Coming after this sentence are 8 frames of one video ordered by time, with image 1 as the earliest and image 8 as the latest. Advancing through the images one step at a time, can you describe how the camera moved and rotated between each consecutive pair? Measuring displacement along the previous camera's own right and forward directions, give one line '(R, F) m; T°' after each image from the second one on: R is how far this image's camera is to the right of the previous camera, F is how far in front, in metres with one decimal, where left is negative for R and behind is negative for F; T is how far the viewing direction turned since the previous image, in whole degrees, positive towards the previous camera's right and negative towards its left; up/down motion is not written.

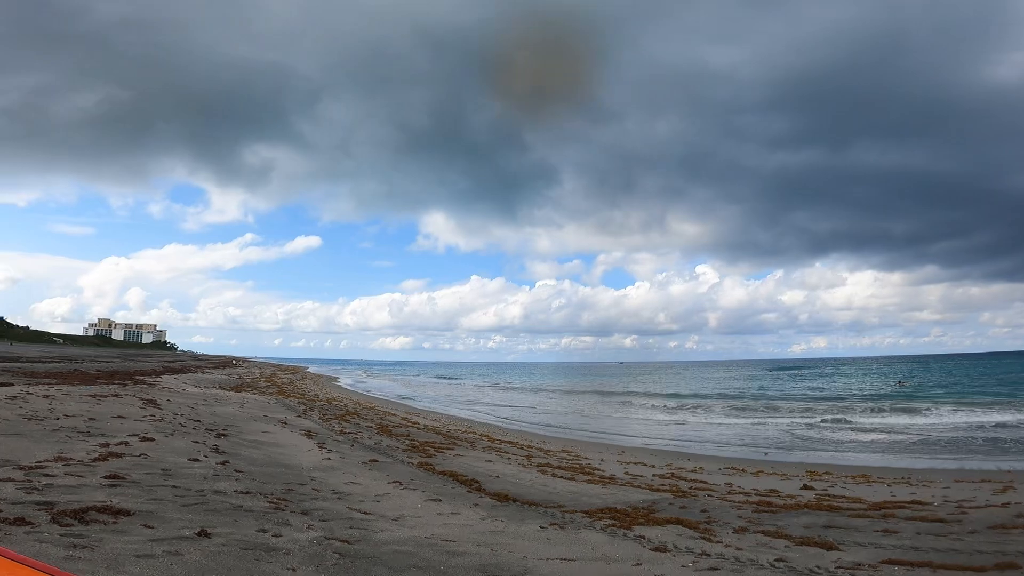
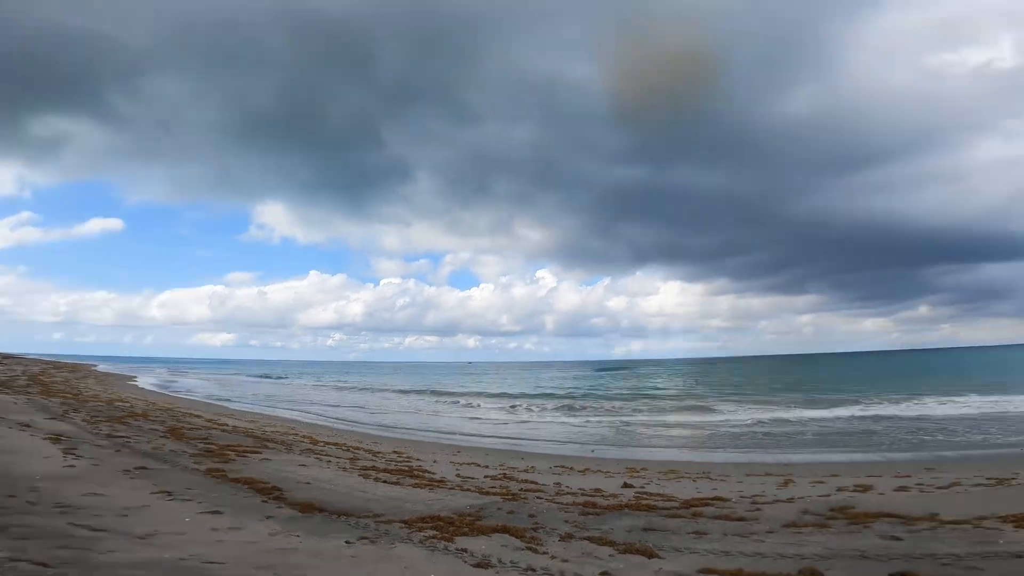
(+0.3, +1.0) m; +18°
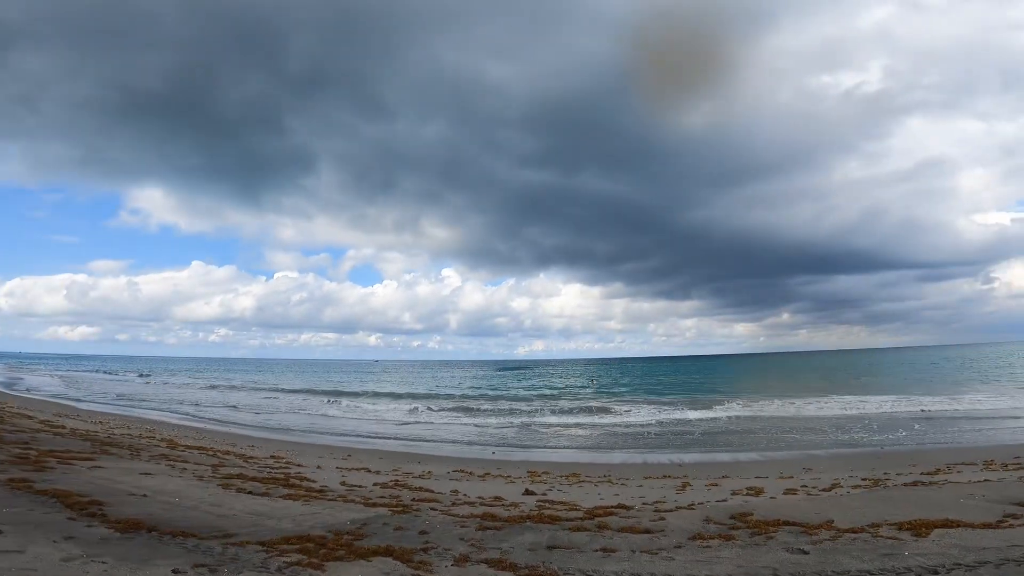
(+0.2, +1.1) m; +11°
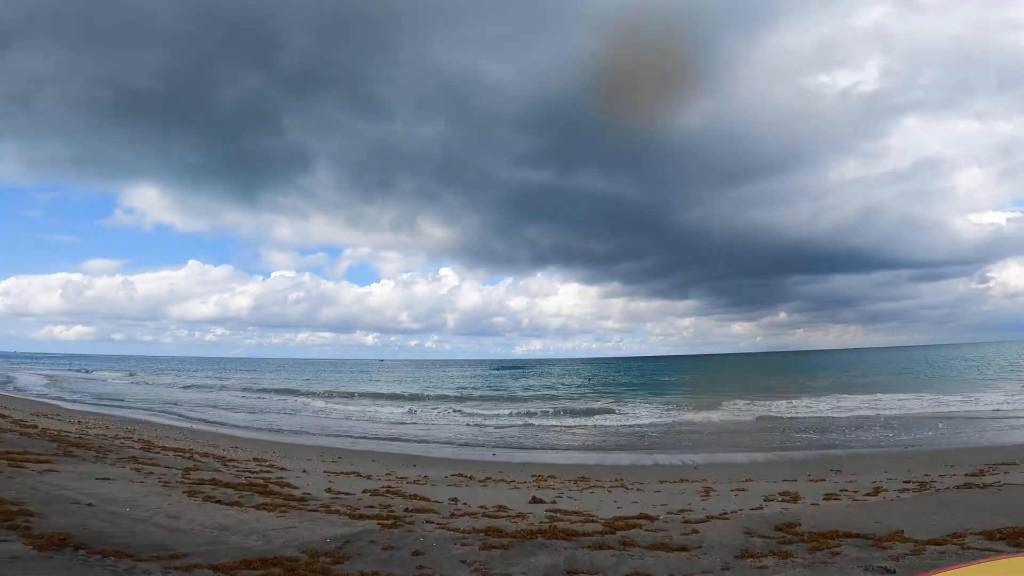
(-0.2, +1.4) m; 0°
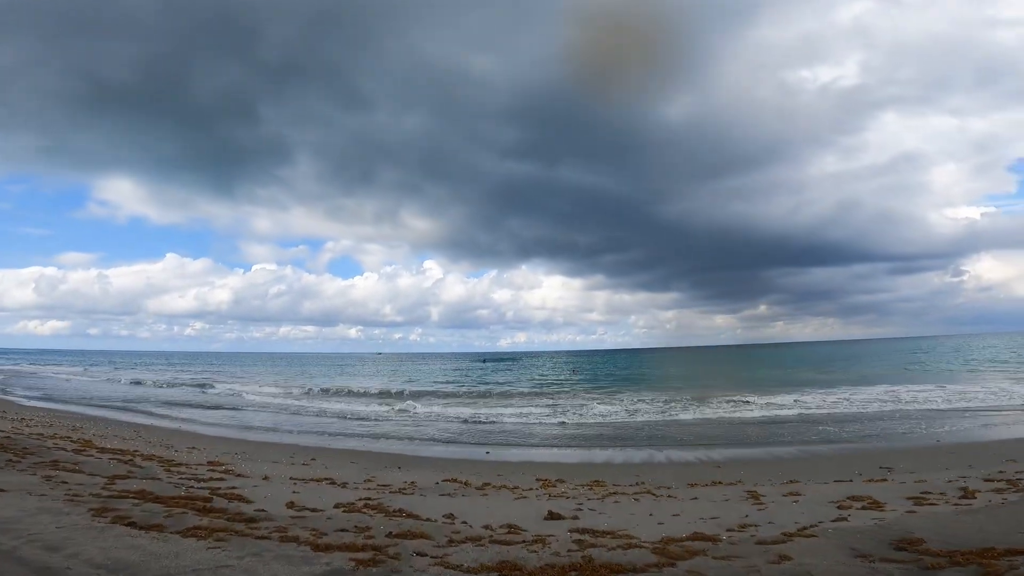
(-0.5, +2.3) m; +2°
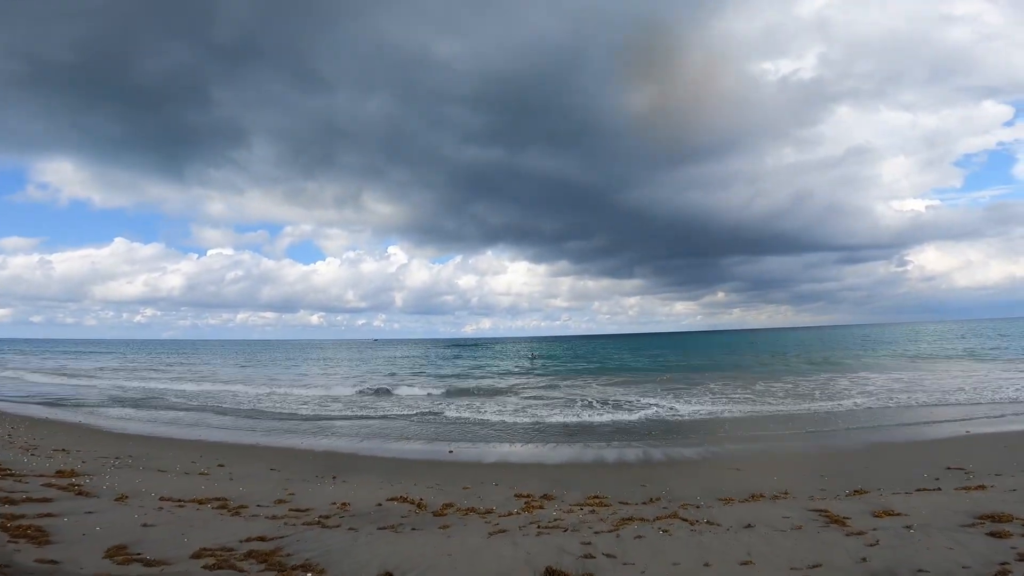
(-0.2, +3.6) m; +4°
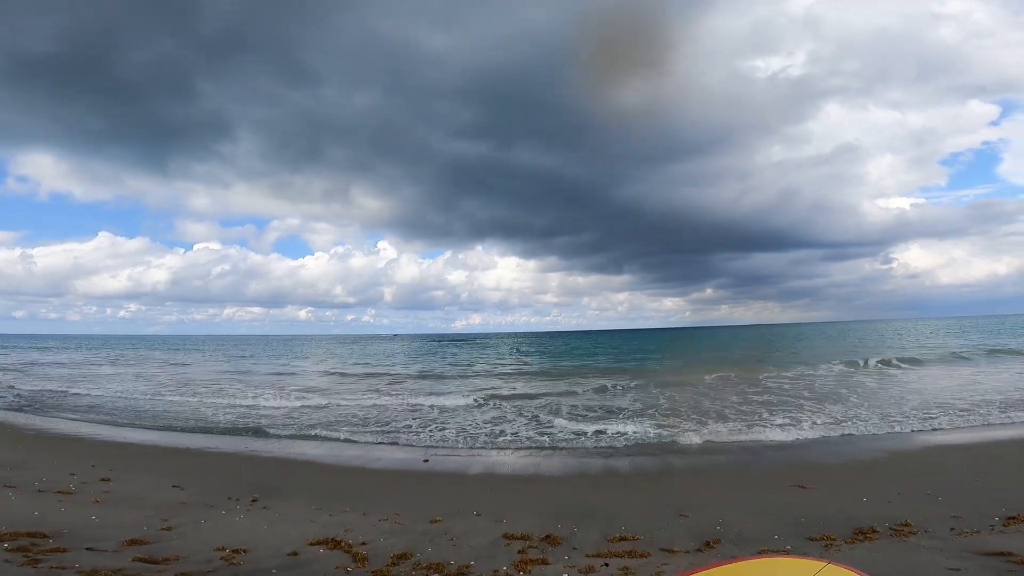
(0.0, +3.1) m; +1°
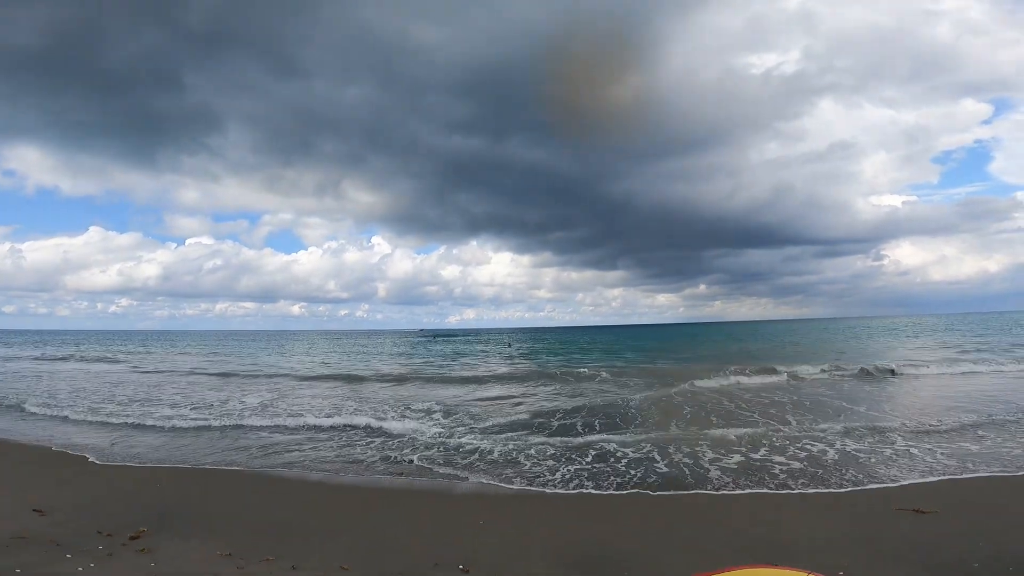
(-0.1, +2.1) m; +1°
